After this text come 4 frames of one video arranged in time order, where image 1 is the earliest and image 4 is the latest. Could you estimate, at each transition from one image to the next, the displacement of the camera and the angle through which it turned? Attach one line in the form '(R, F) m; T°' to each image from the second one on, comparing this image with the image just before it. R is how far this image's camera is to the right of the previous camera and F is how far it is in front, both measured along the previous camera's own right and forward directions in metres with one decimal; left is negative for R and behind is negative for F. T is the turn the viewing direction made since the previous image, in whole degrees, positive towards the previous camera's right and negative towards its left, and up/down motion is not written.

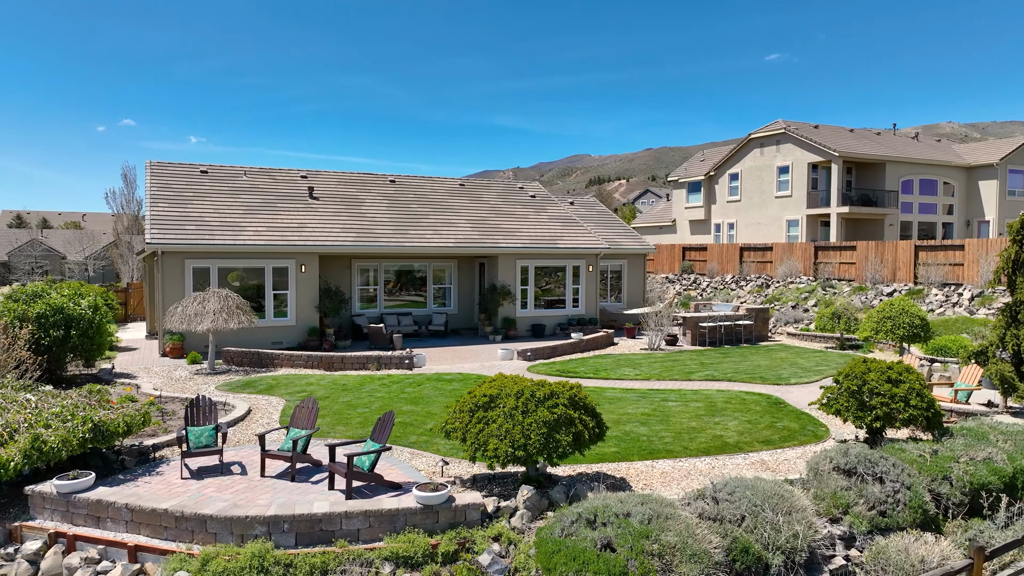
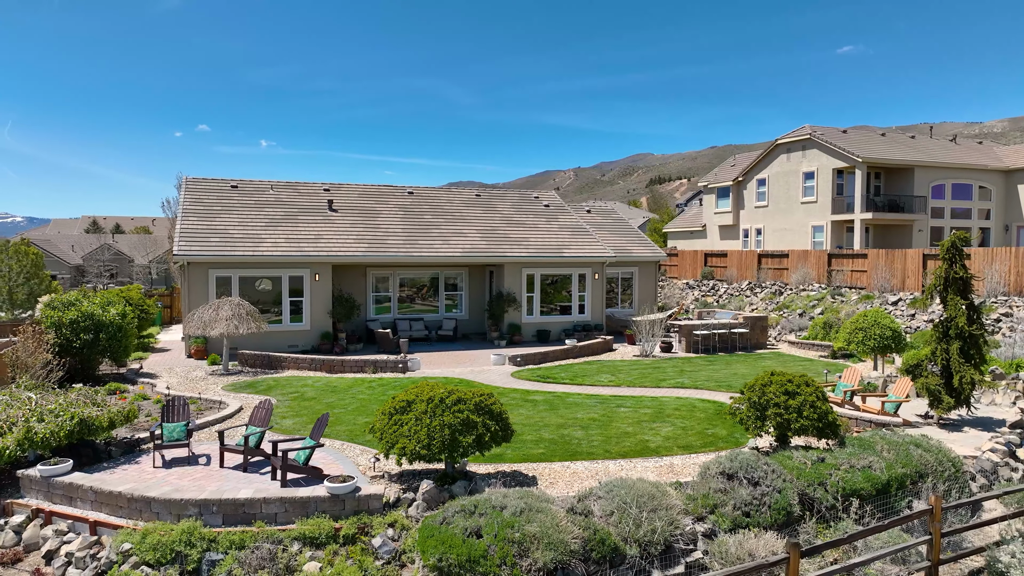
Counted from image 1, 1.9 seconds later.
(+1.6, -0.7) m; -4°
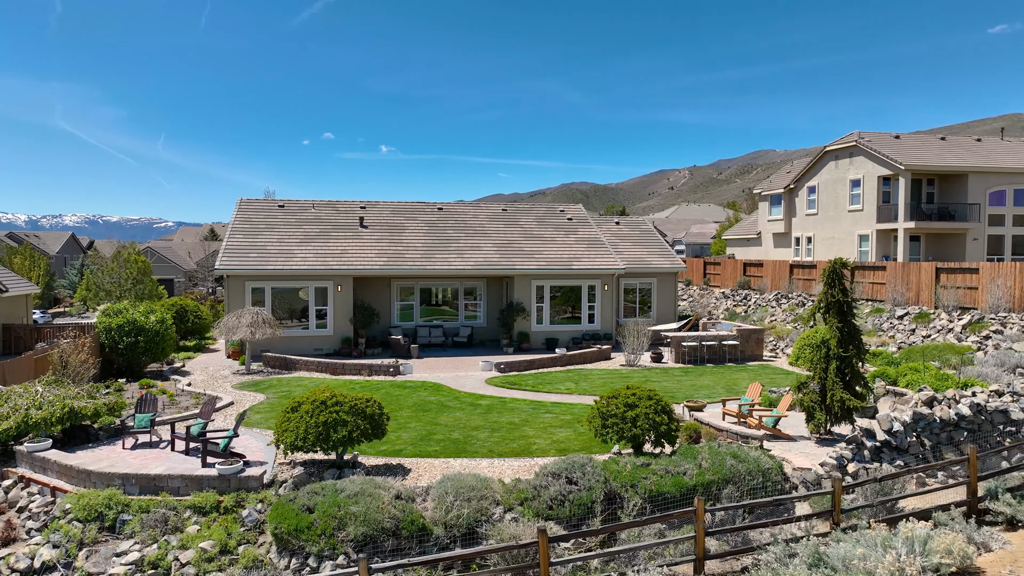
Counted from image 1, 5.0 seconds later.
(+3.0, -1.0) m; -8°
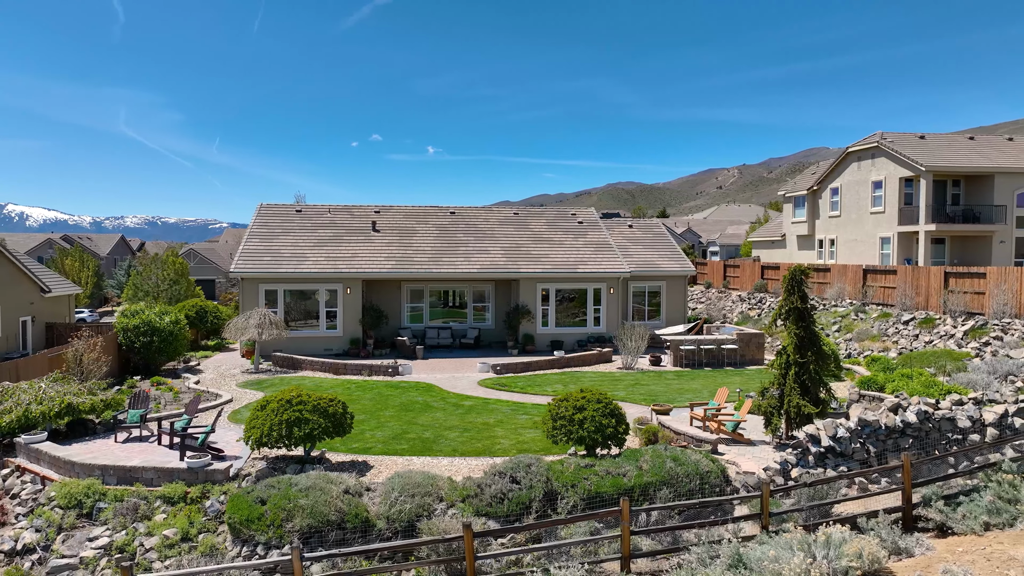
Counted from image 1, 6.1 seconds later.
(+1.2, -0.3) m; -3°
